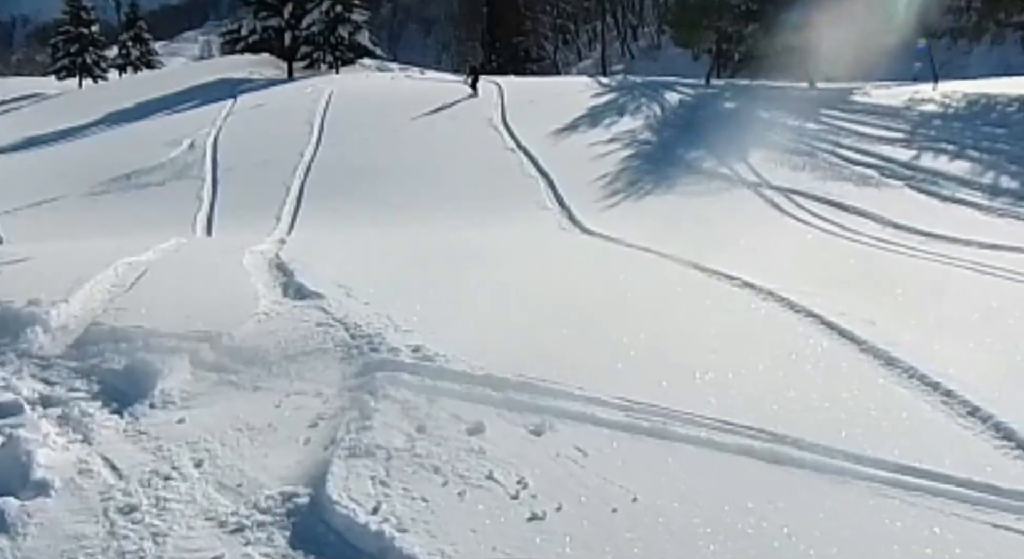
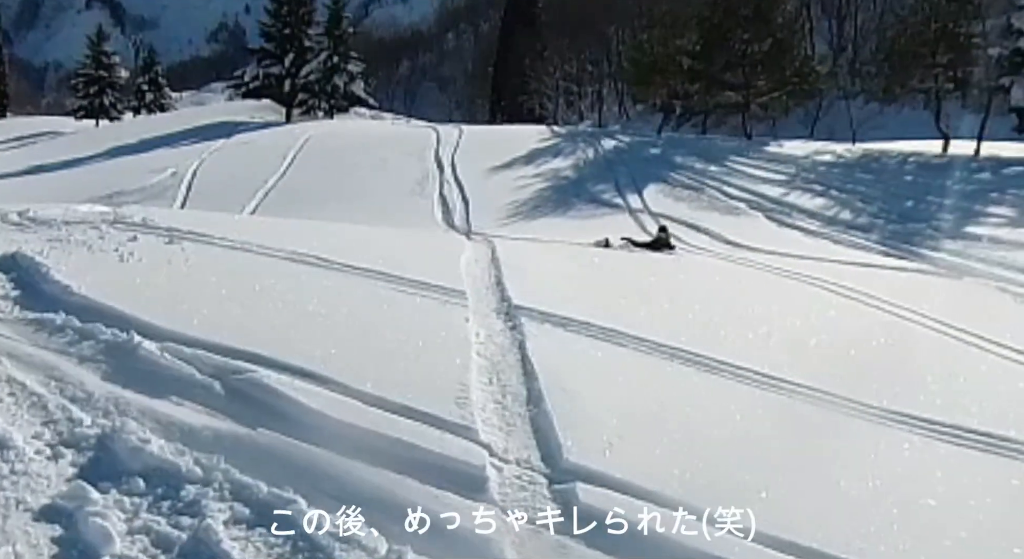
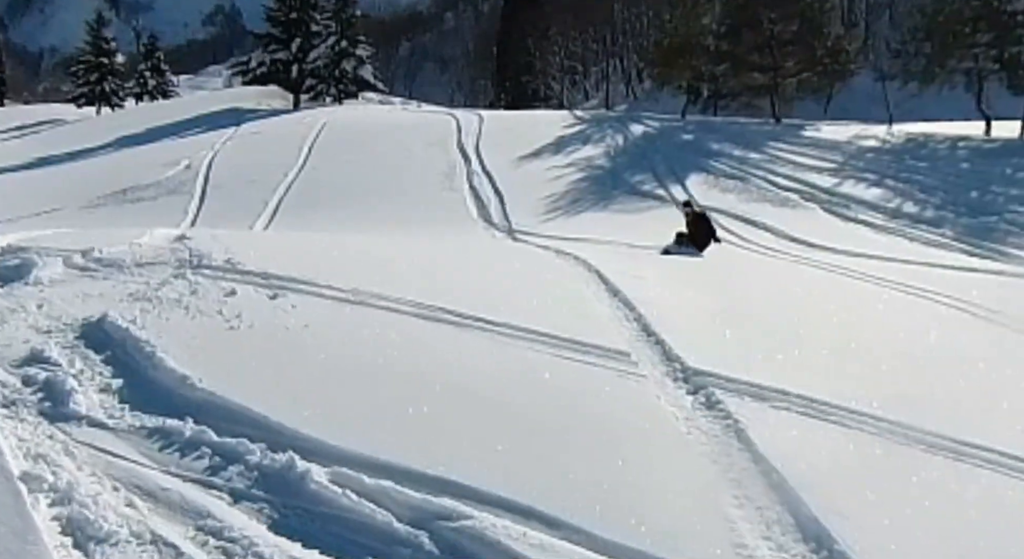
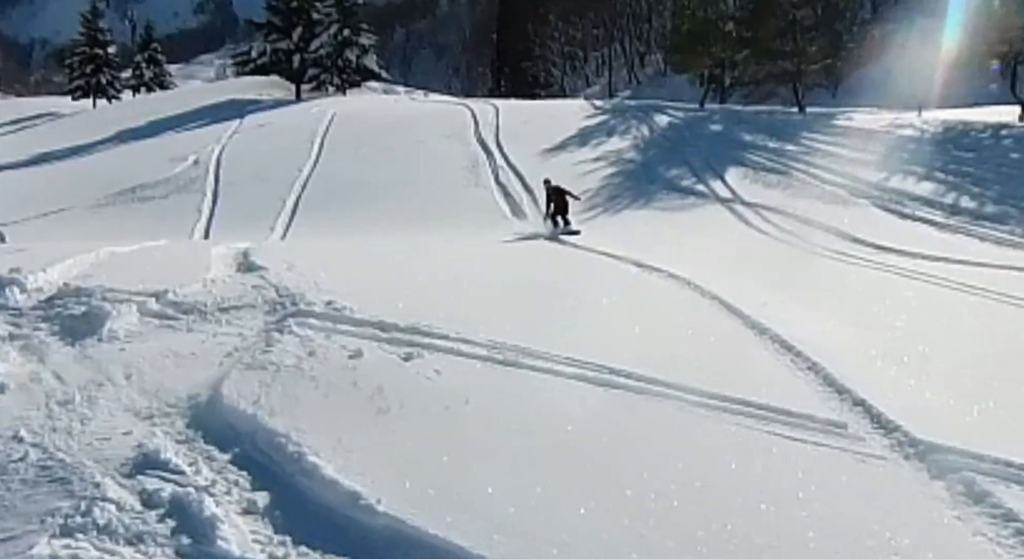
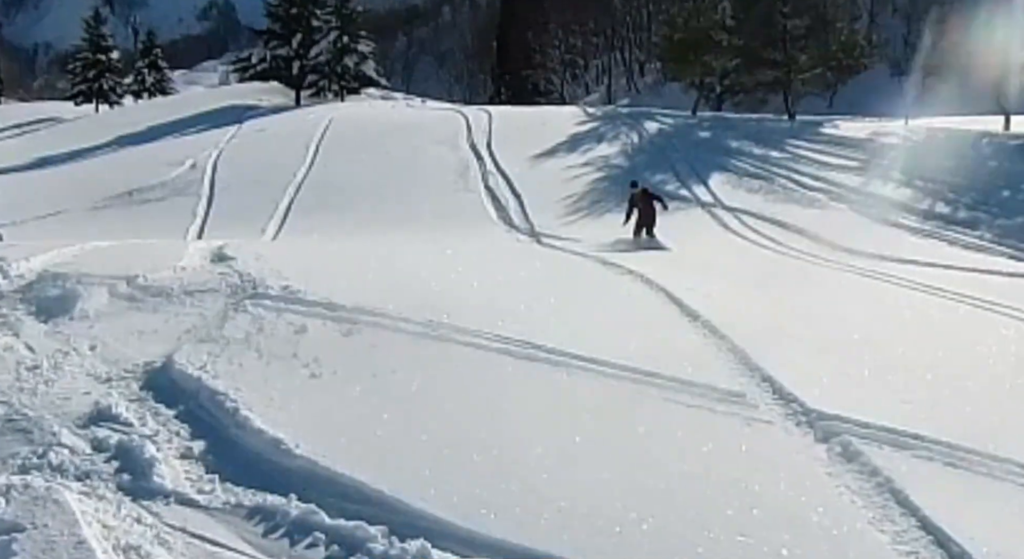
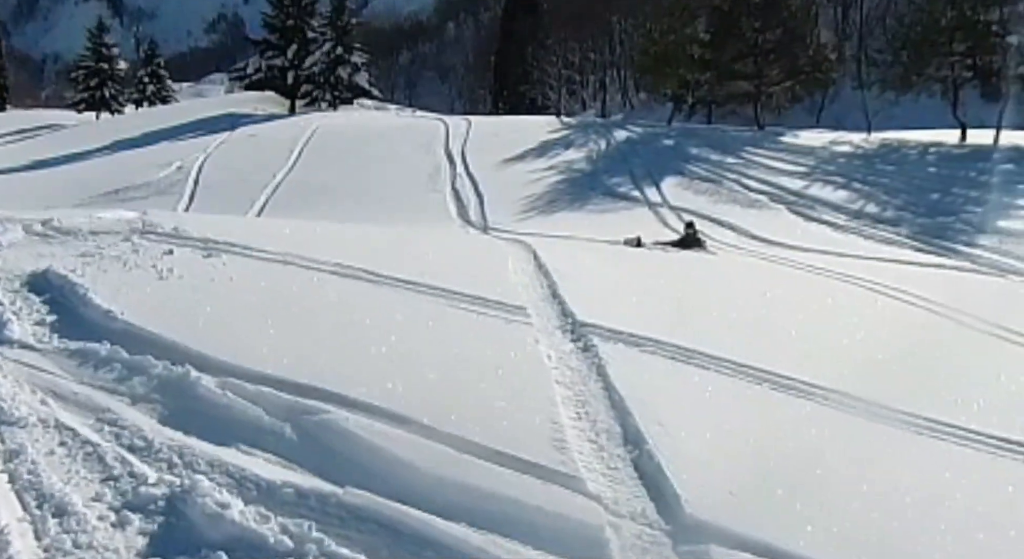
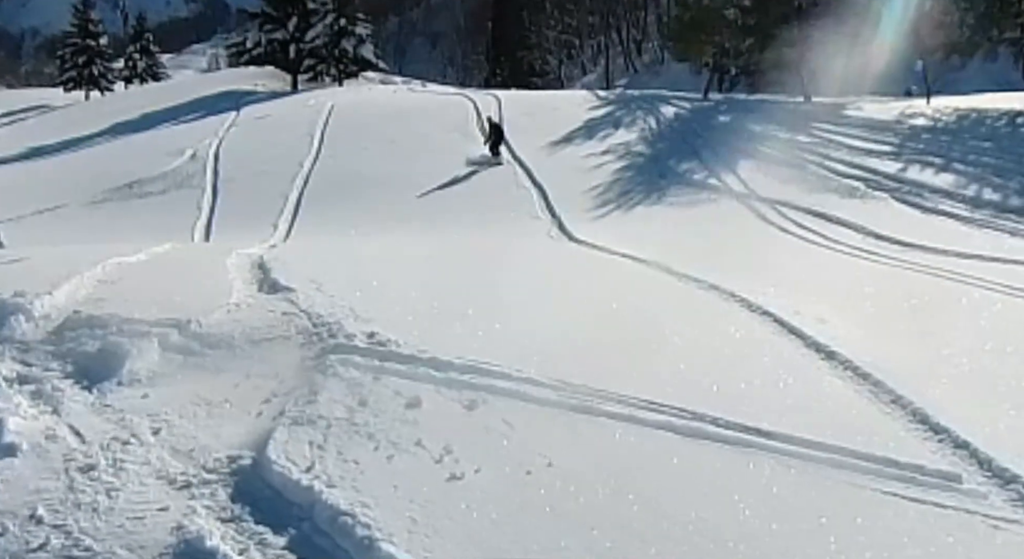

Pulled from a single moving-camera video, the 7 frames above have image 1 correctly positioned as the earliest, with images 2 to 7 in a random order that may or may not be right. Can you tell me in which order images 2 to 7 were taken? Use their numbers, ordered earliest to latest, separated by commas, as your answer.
7, 4, 5, 3, 6, 2
